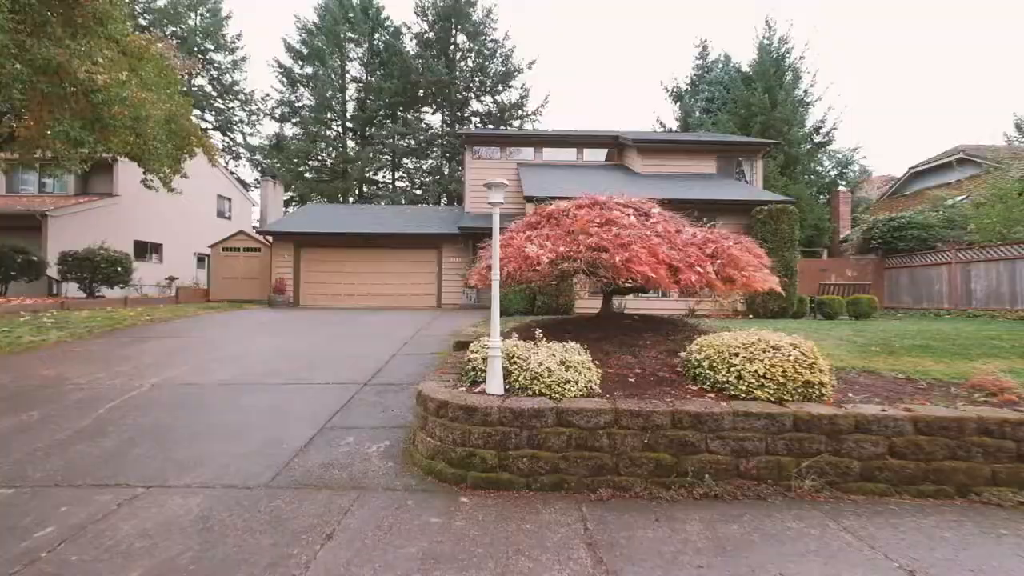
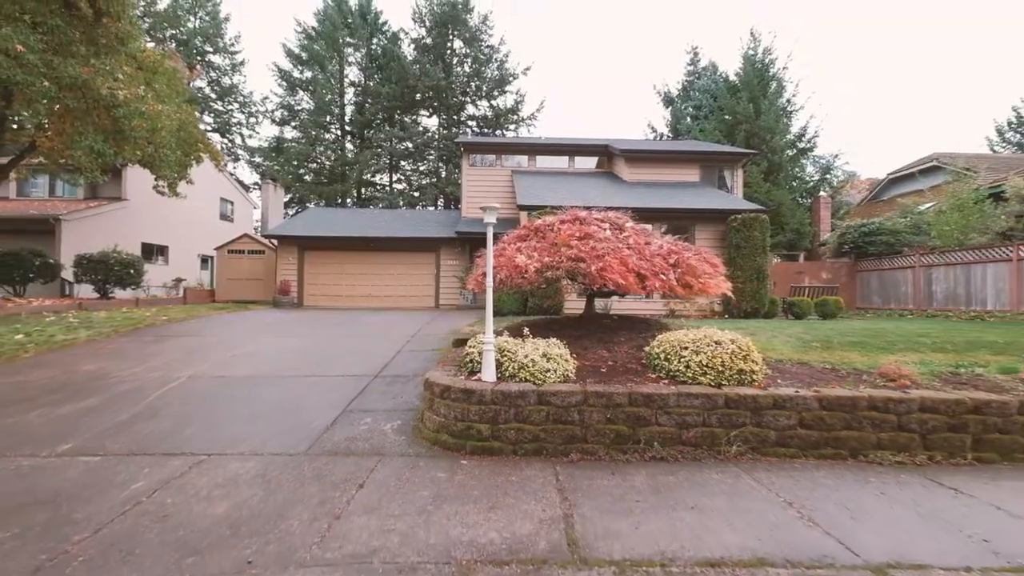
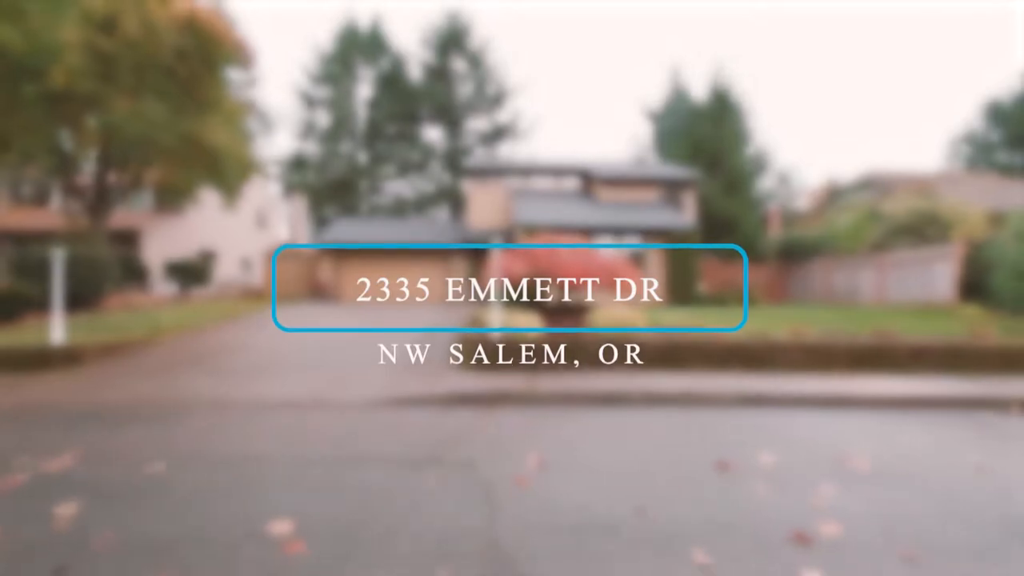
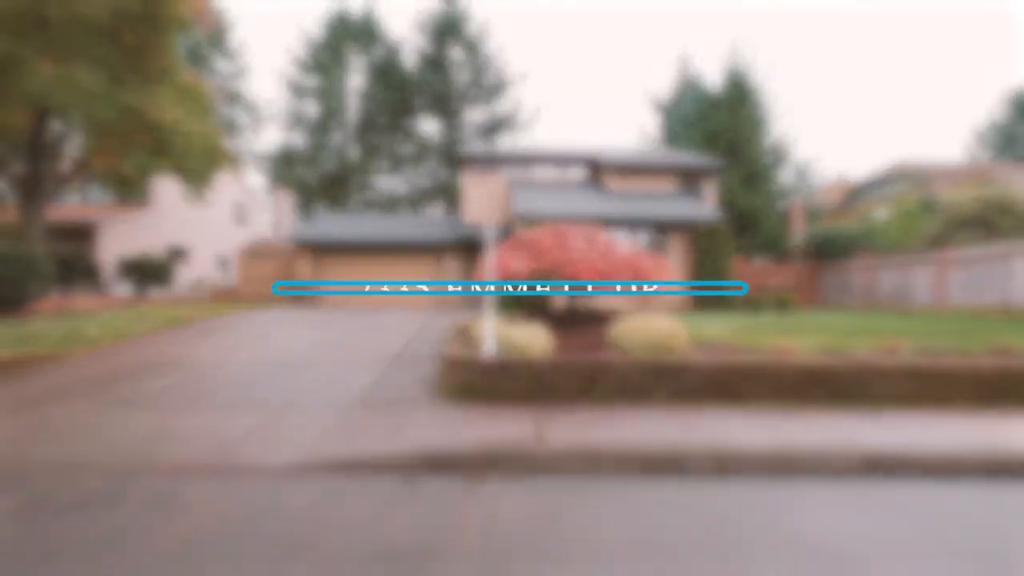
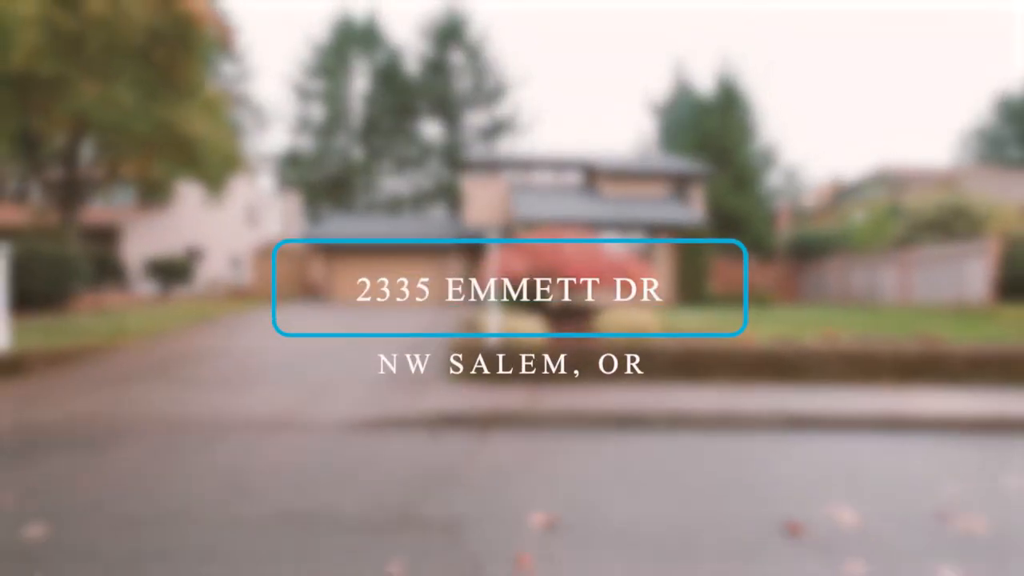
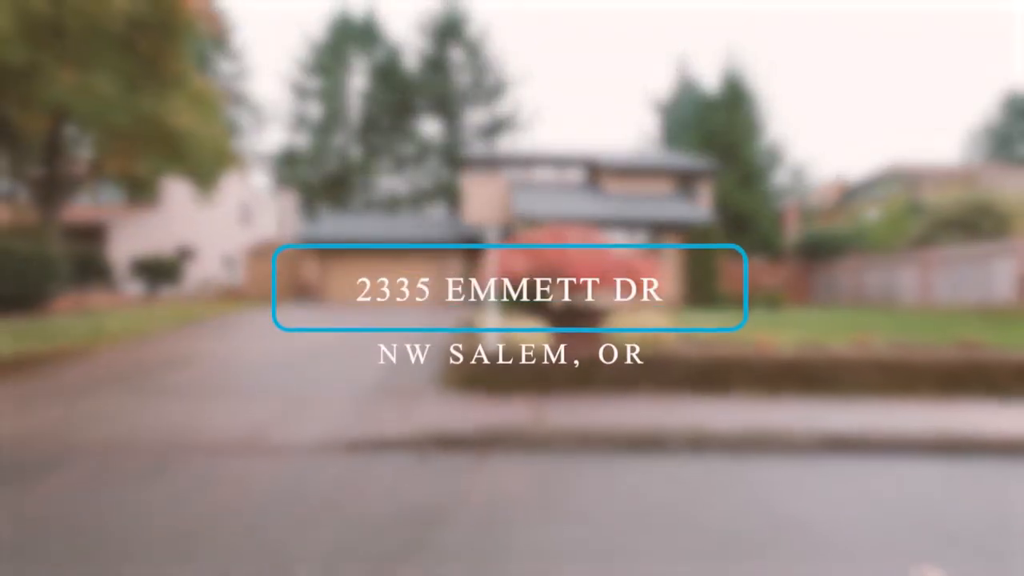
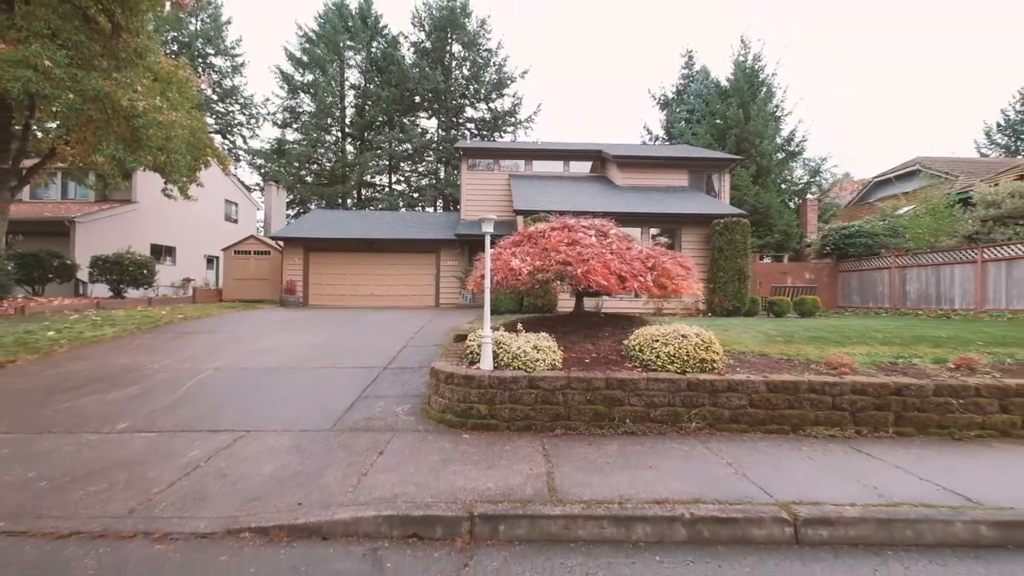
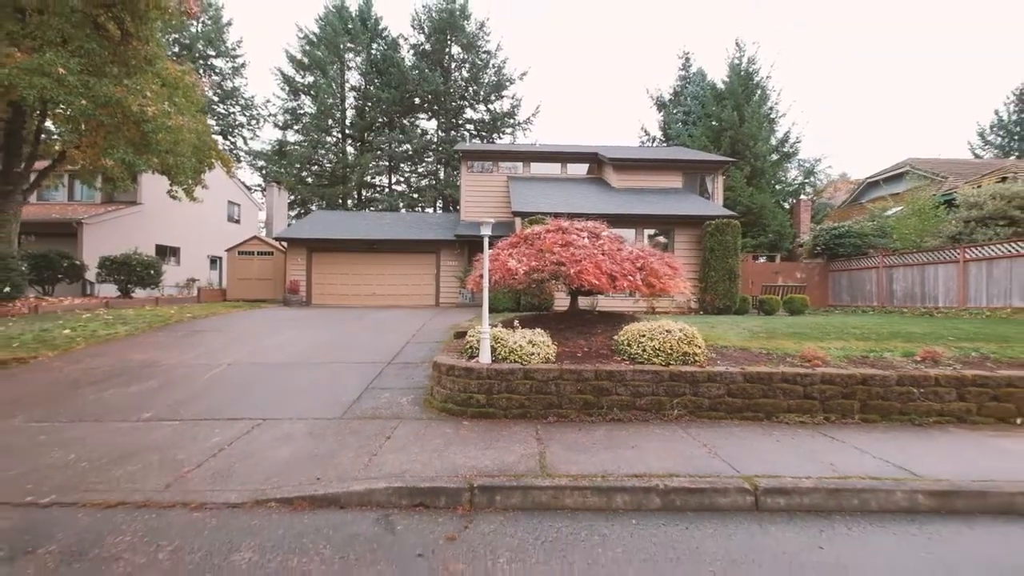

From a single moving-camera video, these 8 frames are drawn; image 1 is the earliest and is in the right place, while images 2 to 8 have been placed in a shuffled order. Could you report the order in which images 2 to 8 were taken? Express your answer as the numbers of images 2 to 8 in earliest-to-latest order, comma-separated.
2, 7, 8, 4, 6, 5, 3
